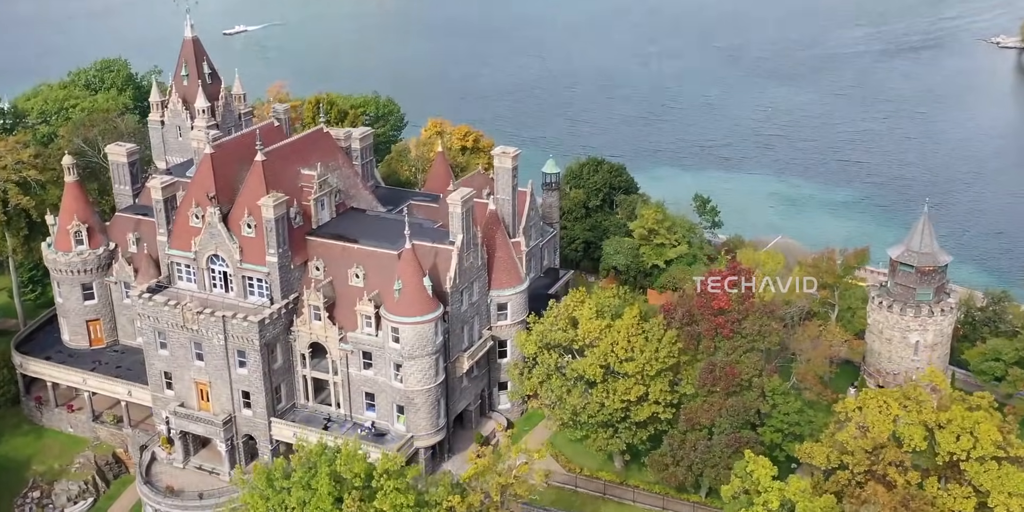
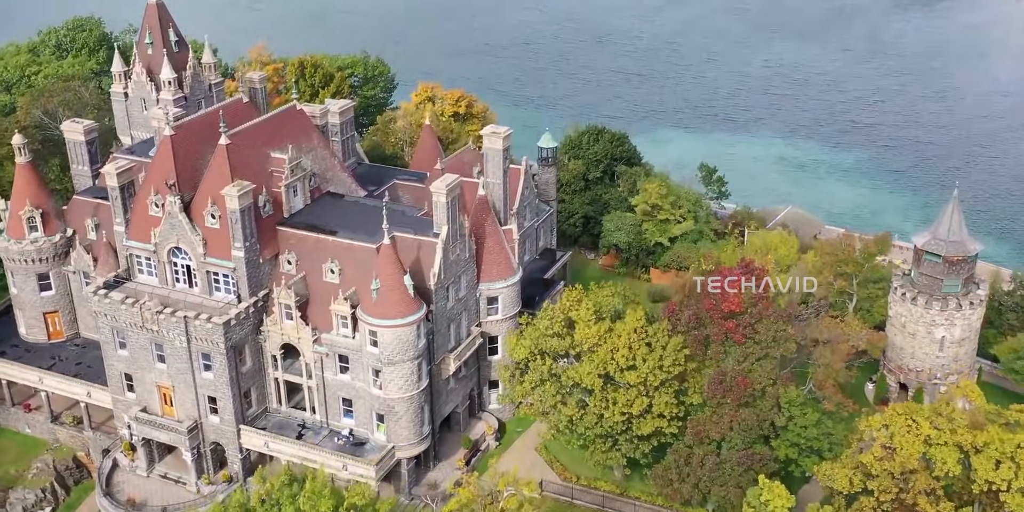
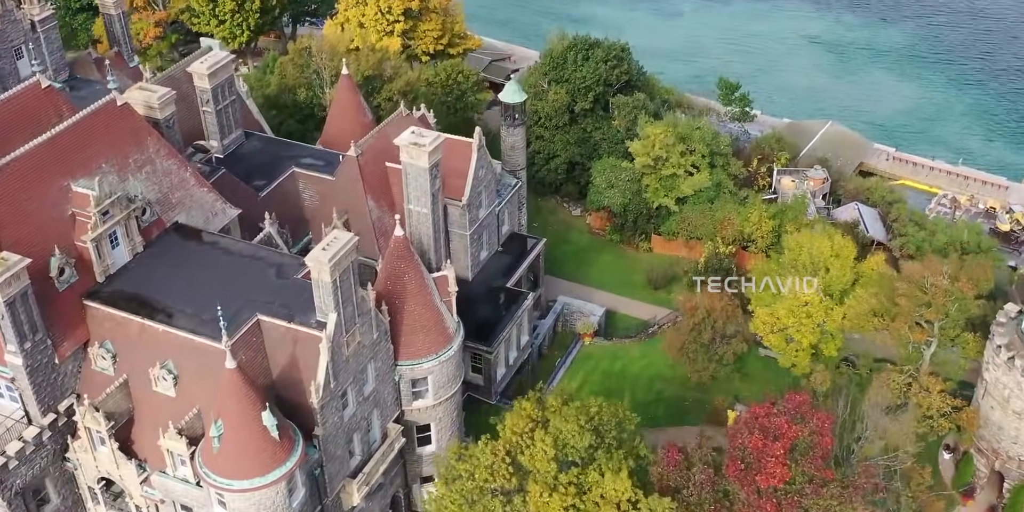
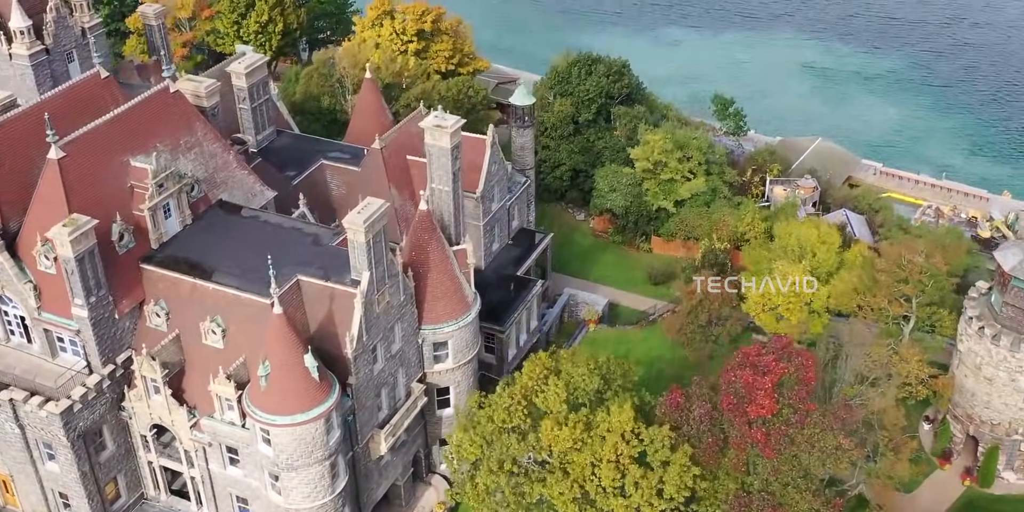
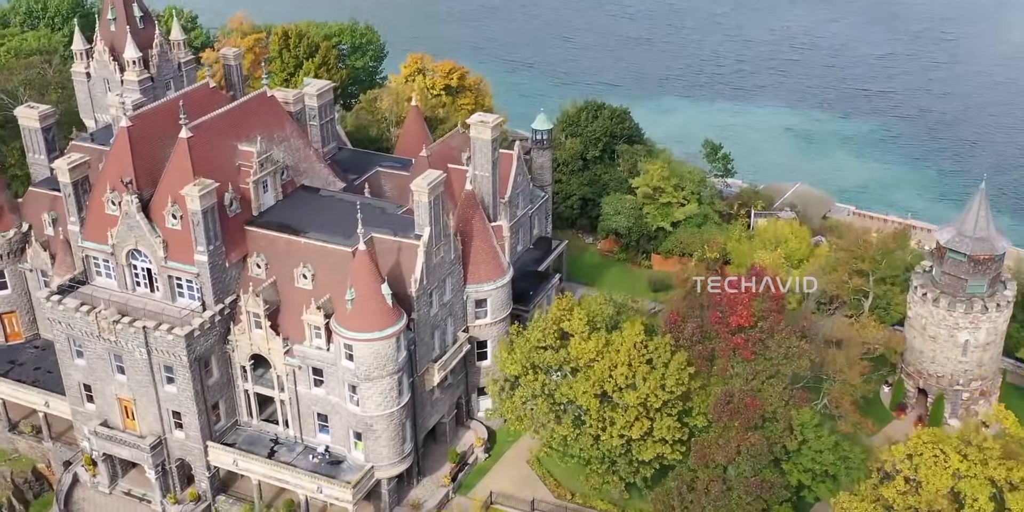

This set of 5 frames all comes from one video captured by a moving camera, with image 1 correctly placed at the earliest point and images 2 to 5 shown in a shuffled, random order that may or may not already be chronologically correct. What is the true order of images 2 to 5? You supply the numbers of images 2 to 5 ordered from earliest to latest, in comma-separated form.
2, 5, 4, 3
